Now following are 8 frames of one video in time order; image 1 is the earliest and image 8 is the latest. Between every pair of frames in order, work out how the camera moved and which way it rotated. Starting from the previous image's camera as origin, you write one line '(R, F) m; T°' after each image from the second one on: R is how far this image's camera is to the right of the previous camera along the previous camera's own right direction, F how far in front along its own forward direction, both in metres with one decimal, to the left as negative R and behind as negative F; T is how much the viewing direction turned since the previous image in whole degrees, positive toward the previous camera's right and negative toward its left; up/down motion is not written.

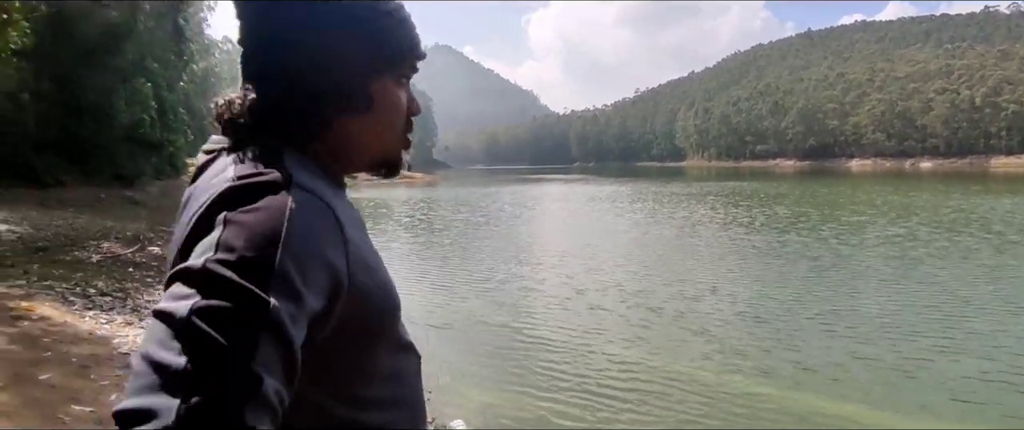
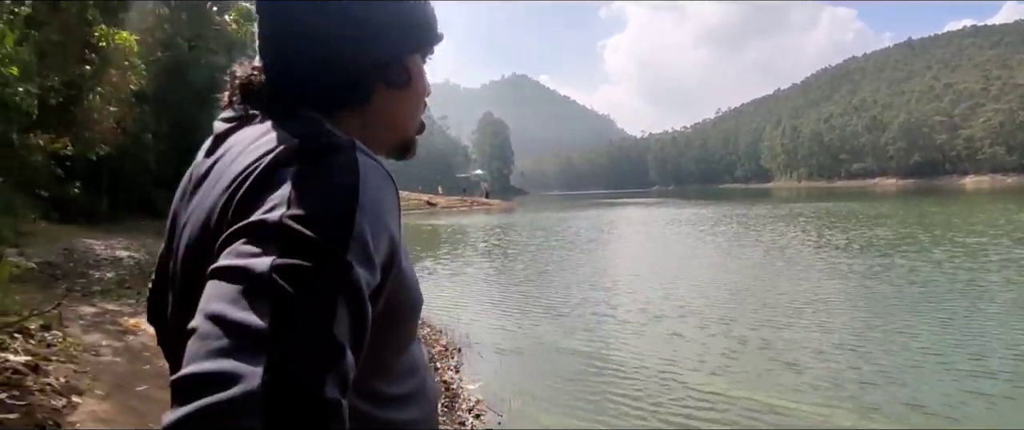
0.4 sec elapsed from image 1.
(0.0, +0.4) m; -6°
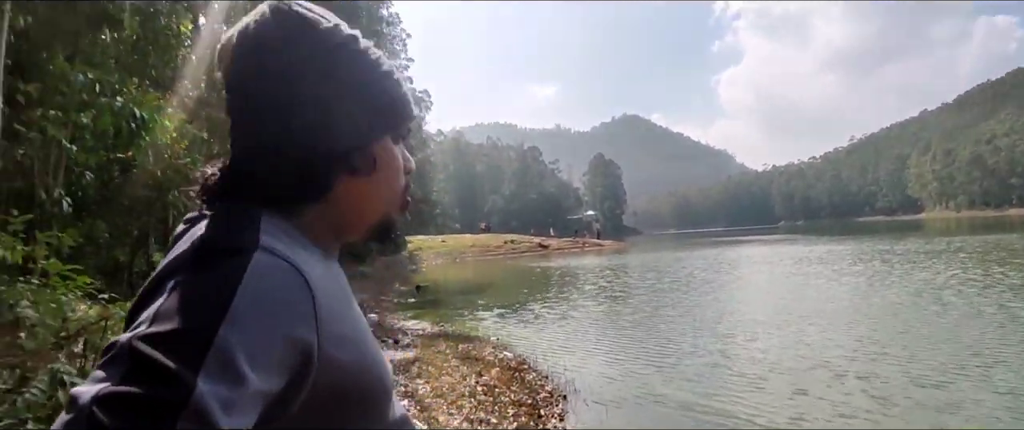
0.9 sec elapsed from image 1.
(+0.1, +0.7) m; -9°
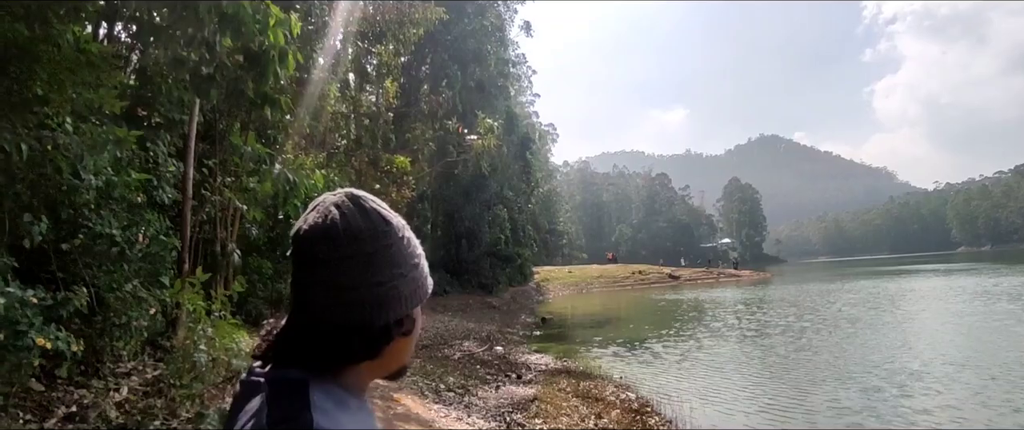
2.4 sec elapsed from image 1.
(+0.2, +0.5) m; -10°
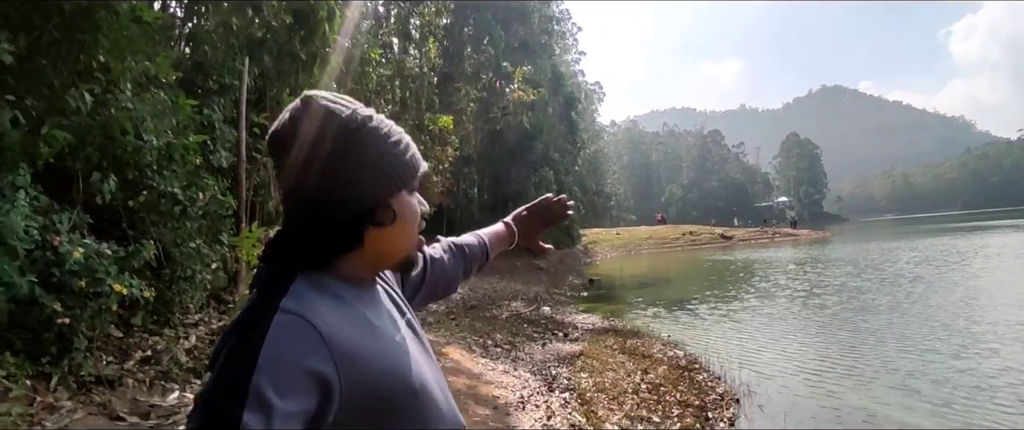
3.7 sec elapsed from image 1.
(0.0, -0.1) m; -4°
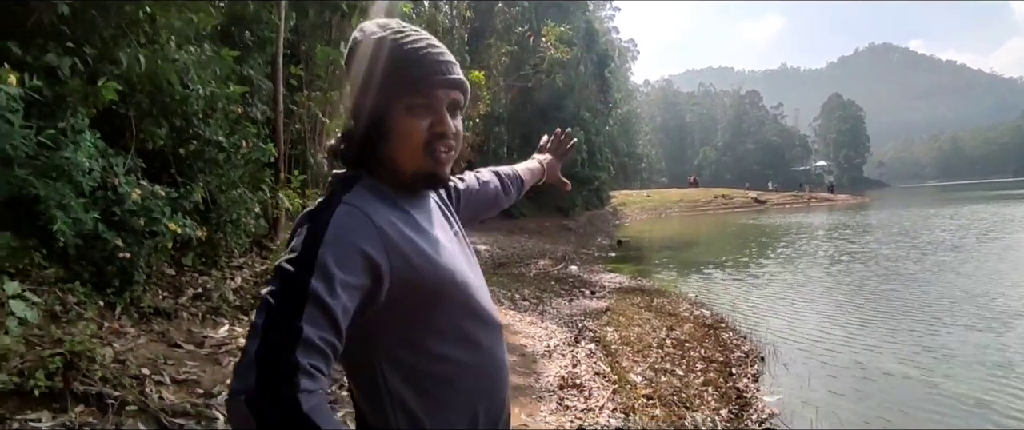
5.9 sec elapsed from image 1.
(0.0, -0.2) m; -2°
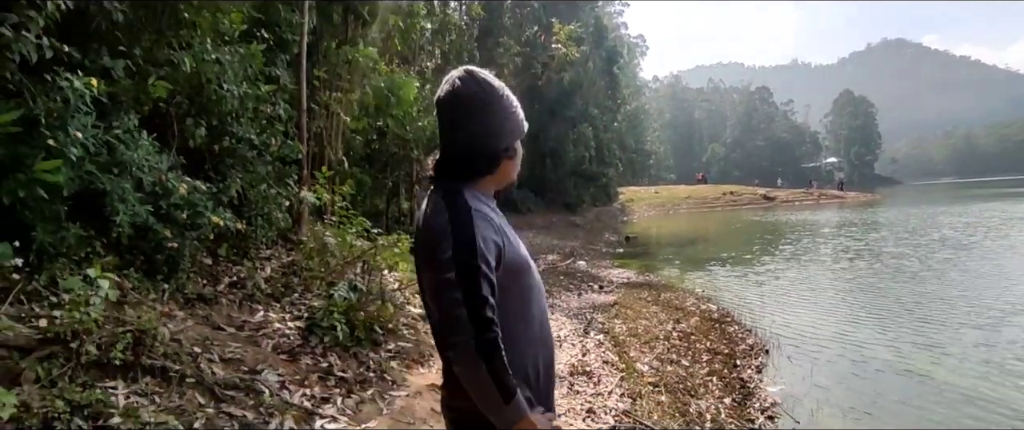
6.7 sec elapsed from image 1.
(0.0, -0.3) m; -1°
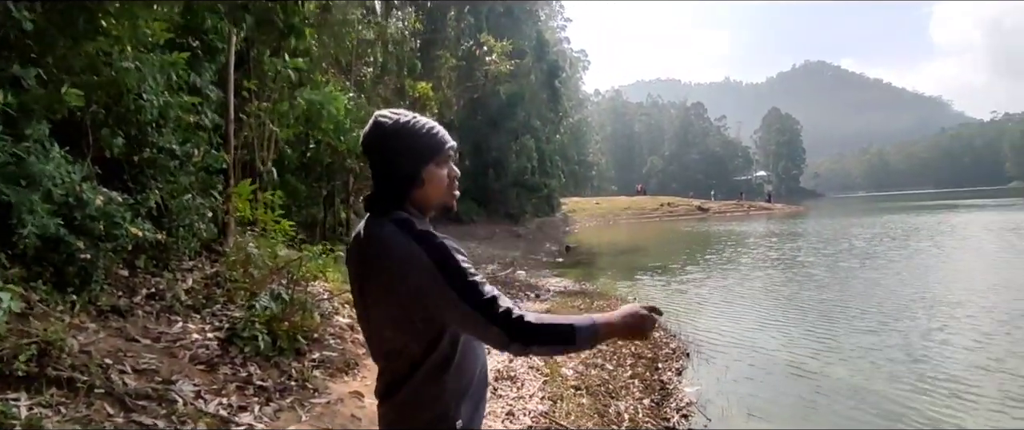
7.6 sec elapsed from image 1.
(+0.1, -0.1) m; +5°
